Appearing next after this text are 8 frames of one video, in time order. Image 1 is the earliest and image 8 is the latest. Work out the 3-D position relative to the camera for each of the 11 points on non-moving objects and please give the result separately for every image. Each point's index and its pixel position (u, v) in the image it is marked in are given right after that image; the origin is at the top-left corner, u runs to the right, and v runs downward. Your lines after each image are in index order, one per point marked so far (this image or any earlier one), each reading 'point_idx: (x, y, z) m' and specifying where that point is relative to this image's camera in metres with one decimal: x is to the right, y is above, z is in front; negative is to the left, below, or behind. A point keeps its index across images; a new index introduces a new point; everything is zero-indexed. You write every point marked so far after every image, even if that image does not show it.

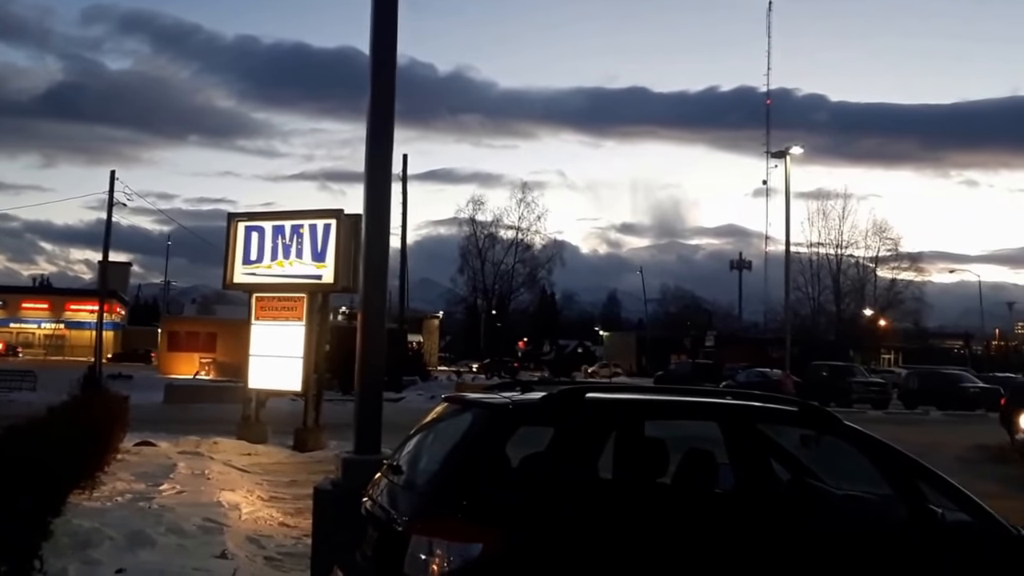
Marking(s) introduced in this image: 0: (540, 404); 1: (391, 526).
0: (+0.2, -0.8, +7.9) m
1: (-0.9, -1.7, +7.6) m
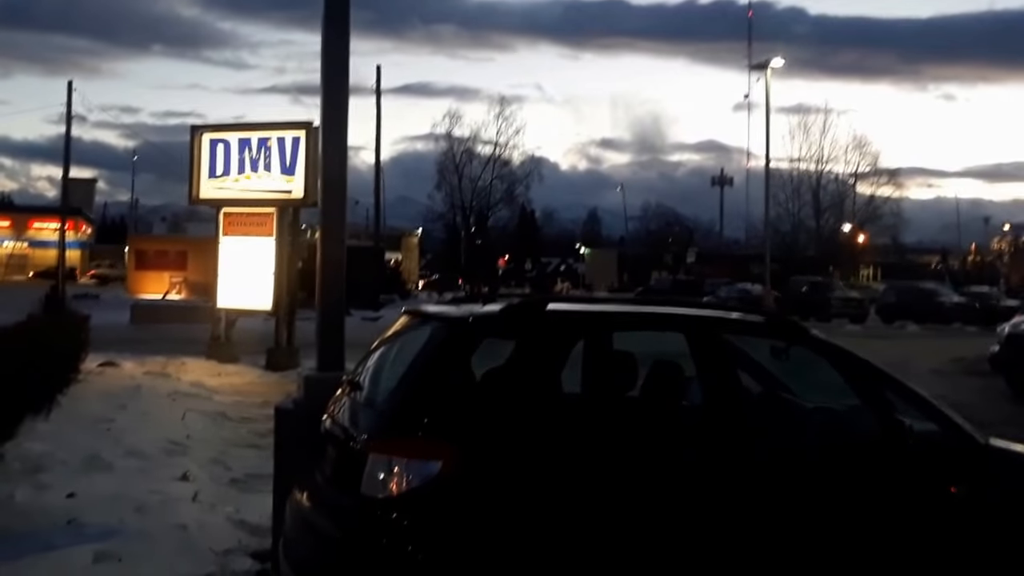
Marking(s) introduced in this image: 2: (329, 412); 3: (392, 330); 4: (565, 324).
0: (0.0, -0.2, +7.4) m
1: (-1.1, -1.1, +7.2) m
2: (-1.4, -0.9, +8.1) m
3: (-0.9, -0.3, +8.2) m
4: (+0.4, -0.3, +7.6) m
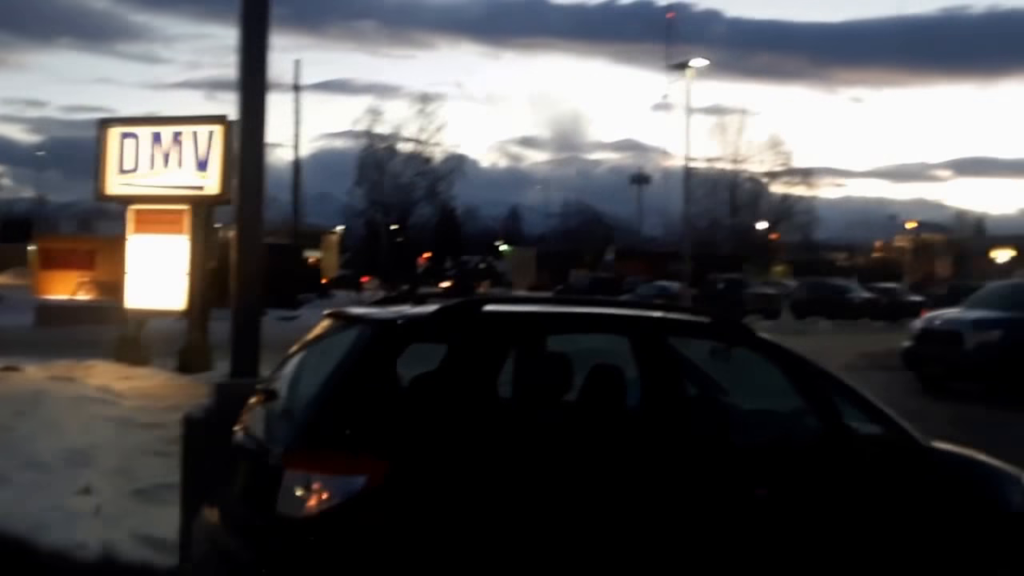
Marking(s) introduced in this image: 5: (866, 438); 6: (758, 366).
0: (-0.5, -0.2, +6.9) m
1: (-1.6, -1.1, +6.7) m
2: (-1.9, -1.0, +7.5) m
3: (-1.4, -0.3, +7.6) m
4: (-0.1, -0.3, +7.1) m
5: (+2.6, -1.1, +7.6) m
6: (+2.4, -0.8, +10.2) m
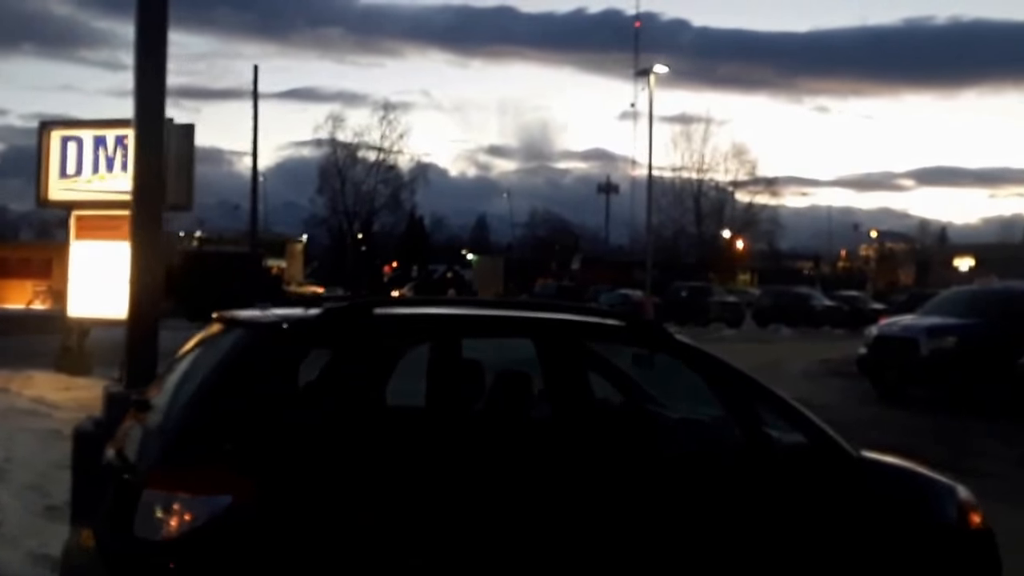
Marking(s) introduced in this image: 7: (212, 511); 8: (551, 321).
0: (-1.2, -0.2, +6.6) m
1: (-2.3, -1.1, +6.3) m
2: (-2.7, -1.0, +7.1) m
3: (-2.2, -0.4, +7.3) m
4: (-0.8, -0.3, +6.8) m
5: (+1.9, -1.1, +7.3) m
6: (+1.6, -0.8, +10.0) m
7: (-1.7, -1.3, +5.9) m
8: (+0.2, -0.2, +7.3) m
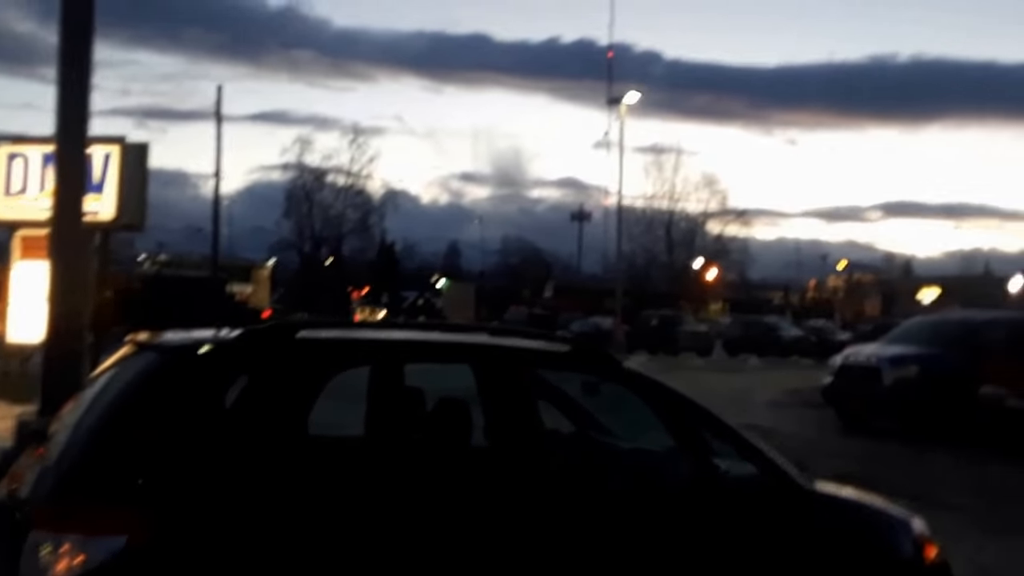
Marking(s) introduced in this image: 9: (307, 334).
0: (-1.6, -0.3, +6.2) m
1: (-2.7, -1.2, +5.8) m
2: (-3.1, -1.1, +6.6) m
3: (-2.6, -0.5, +6.8) m
4: (-1.2, -0.4, +6.4) m
5: (+1.5, -1.3, +7.0) m
6: (+1.0, -1.1, +9.6) m
7: (-2.1, -1.4, +5.4) m
8: (-0.2, -0.4, +6.9) m
9: (-1.3, -0.3, +6.5) m
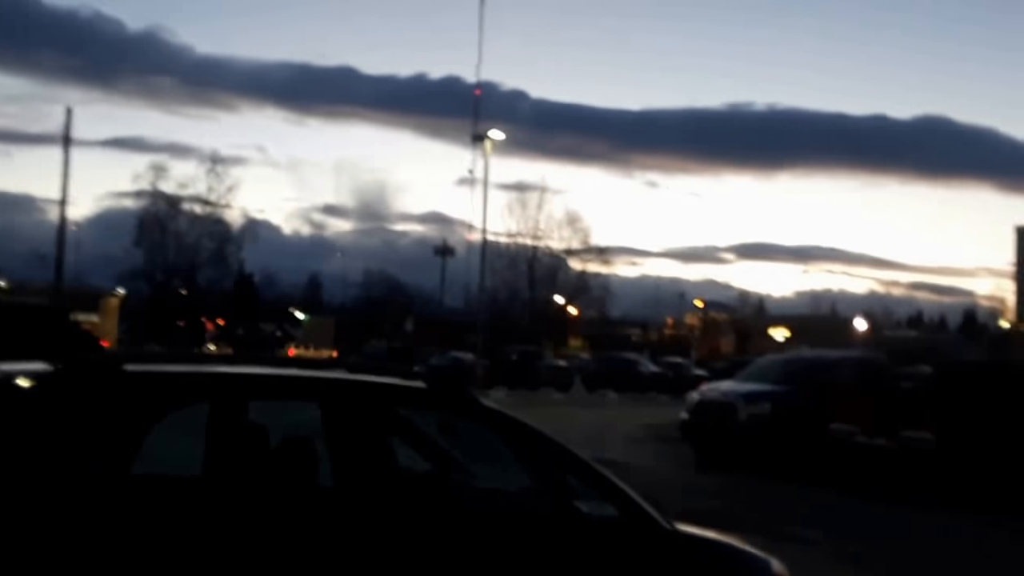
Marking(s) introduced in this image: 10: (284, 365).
0: (-2.4, -0.5, +5.5) m
1: (-3.5, -1.3, +5.0) m
2: (-4.0, -1.2, +5.7) m
3: (-3.5, -0.6, +6.0) m
4: (-2.1, -0.6, +5.8) m
5: (+0.5, -1.5, +6.6) m
6: (-0.2, -1.4, +9.2) m
7: (-2.8, -1.5, +4.6) m
8: (-1.1, -0.6, +6.4) m
9: (-2.2, -0.5, +5.9) m
10: (-1.5, -0.5, +6.5) m
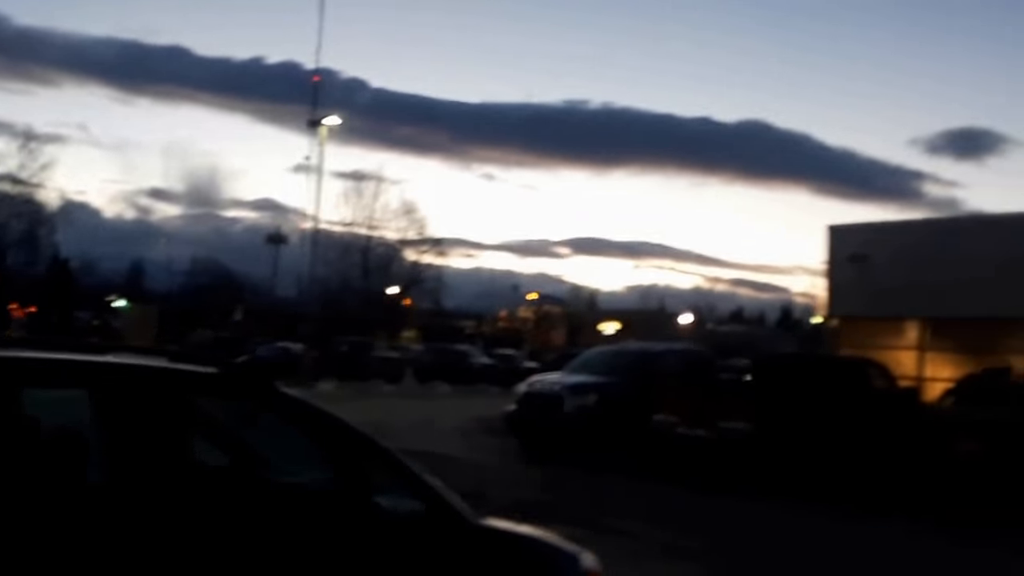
0: (-3.4, -0.3, +4.5) m
1: (-4.4, -1.2, +3.9) m
2: (-5.0, -1.1, +4.5) m
3: (-4.5, -0.5, +4.9) m
4: (-3.1, -0.5, +4.9) m
5: (-0.7, -1.4, +6.1) m
6: (-1.8, -1.2, +8.6) m
7: (-3.7, -1.3, +3.7) m
8: (-2.3, -0.4, +5.6) m
9: (-3.2, -0.3, +5.0) m
10: (-2.6, -0.3, +5.7) m
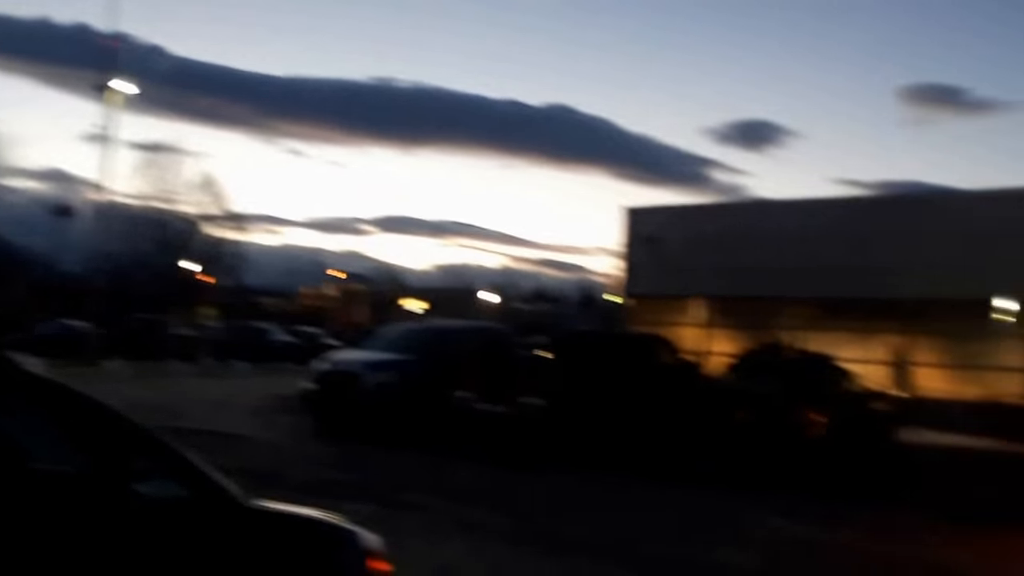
0: (-4.4, -0.1, +3.6) m
1: (-5.2, -1.0, +2.8) m
2: (-5.9, -0.9, +3.4) m
3: (-5.5, -0.3, +3.8) m
4: (-4.1, -0.2, +4.0) m
5: (-2.0, -1.2, +5.7) m
6: (-3.5, -0.9, +7.9) m
7: (-4.4, -1.1, +2.7) m
8: (-3.4, -0.2, +4.9) m
9: (-4.2, -0.1, +4.1) m
10: (-3.8, -0.1, +4.9) m
